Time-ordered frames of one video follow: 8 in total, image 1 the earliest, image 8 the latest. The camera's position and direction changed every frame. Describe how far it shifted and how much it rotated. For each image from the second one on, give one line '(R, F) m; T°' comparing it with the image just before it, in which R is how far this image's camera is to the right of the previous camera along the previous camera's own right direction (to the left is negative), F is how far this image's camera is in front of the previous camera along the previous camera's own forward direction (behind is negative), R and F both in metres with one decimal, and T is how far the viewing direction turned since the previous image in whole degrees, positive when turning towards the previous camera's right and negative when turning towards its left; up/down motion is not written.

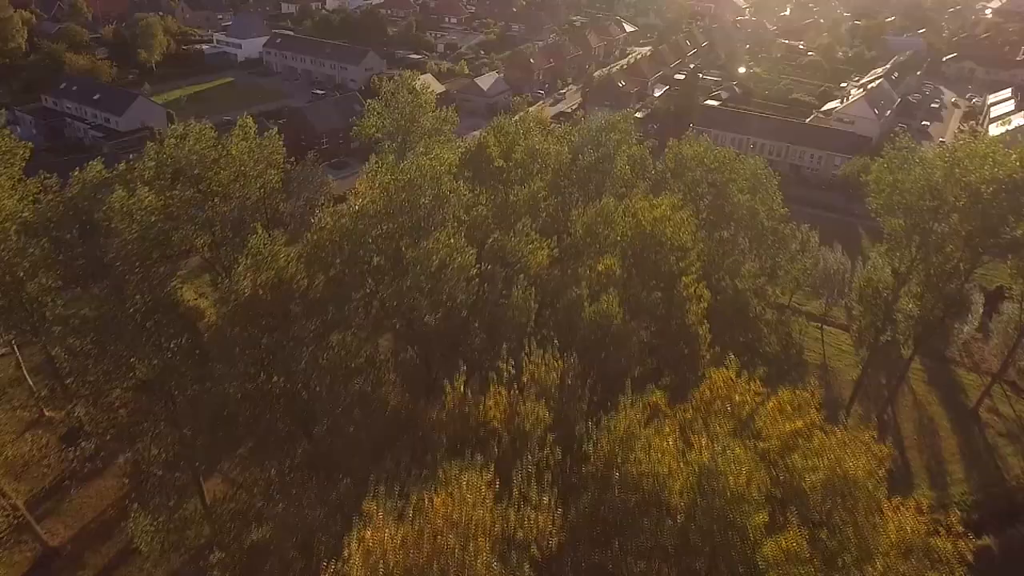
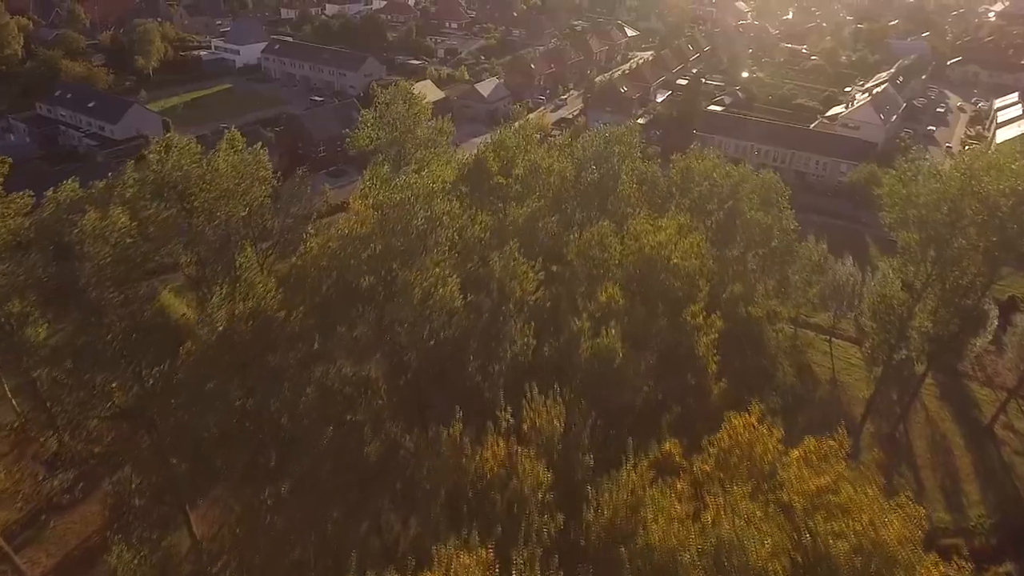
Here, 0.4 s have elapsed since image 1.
(0.0, +0.6) m; 0°
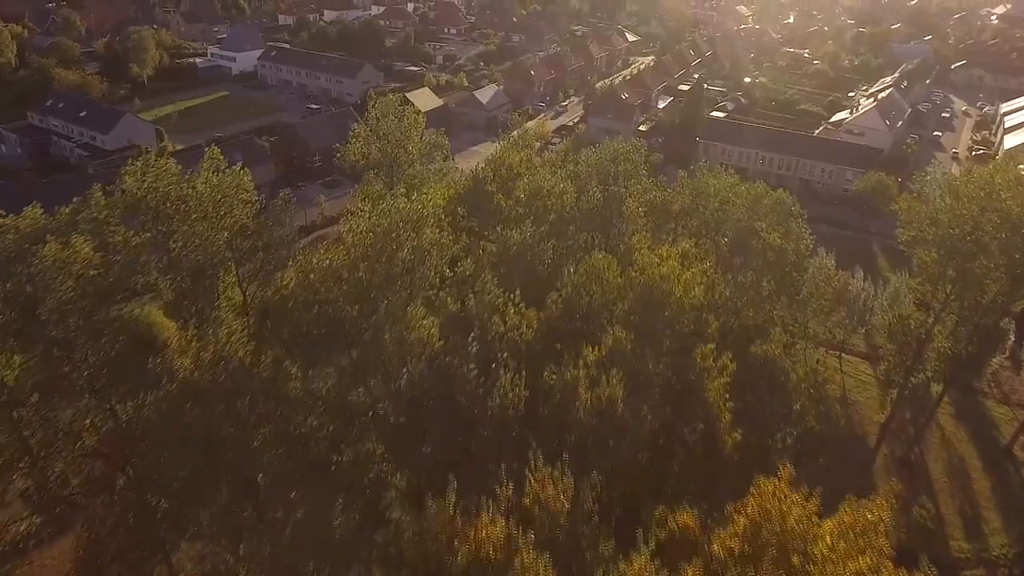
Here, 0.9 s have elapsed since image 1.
(0.0, +0.7) m; 0°
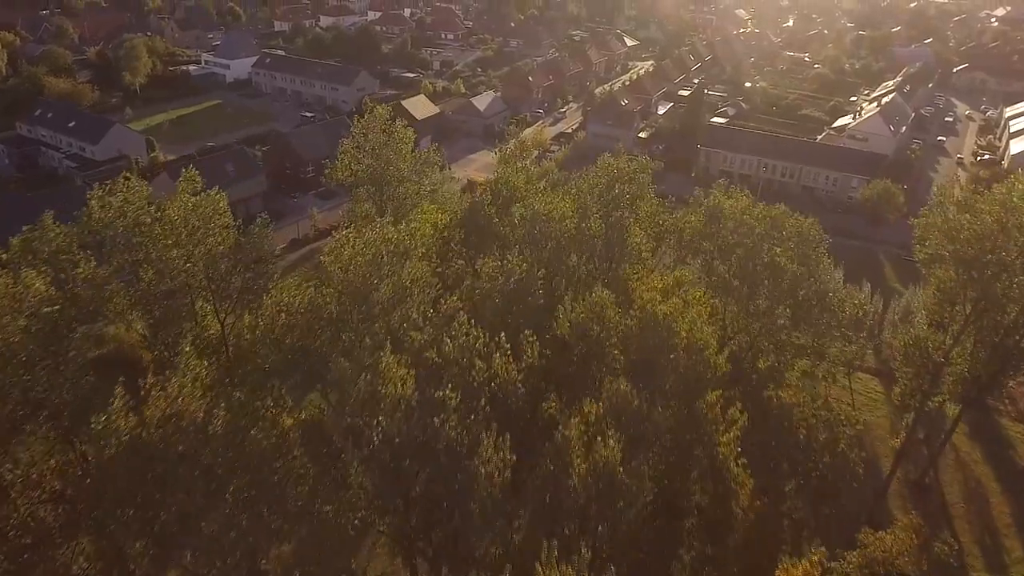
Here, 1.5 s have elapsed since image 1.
(+0.1, +0.7) m; 0°
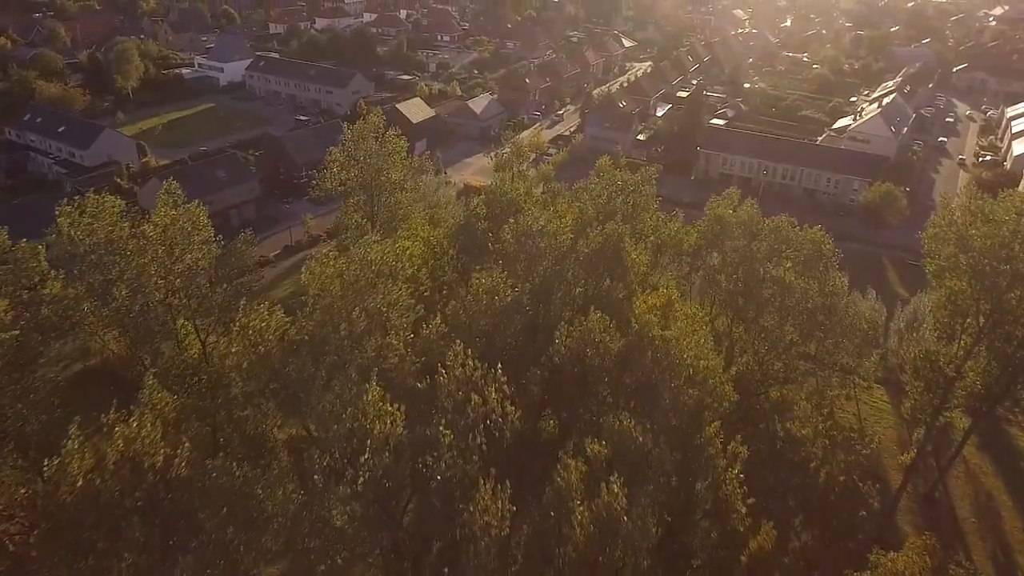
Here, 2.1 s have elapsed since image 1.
(0.0, +0.5) m; 0°
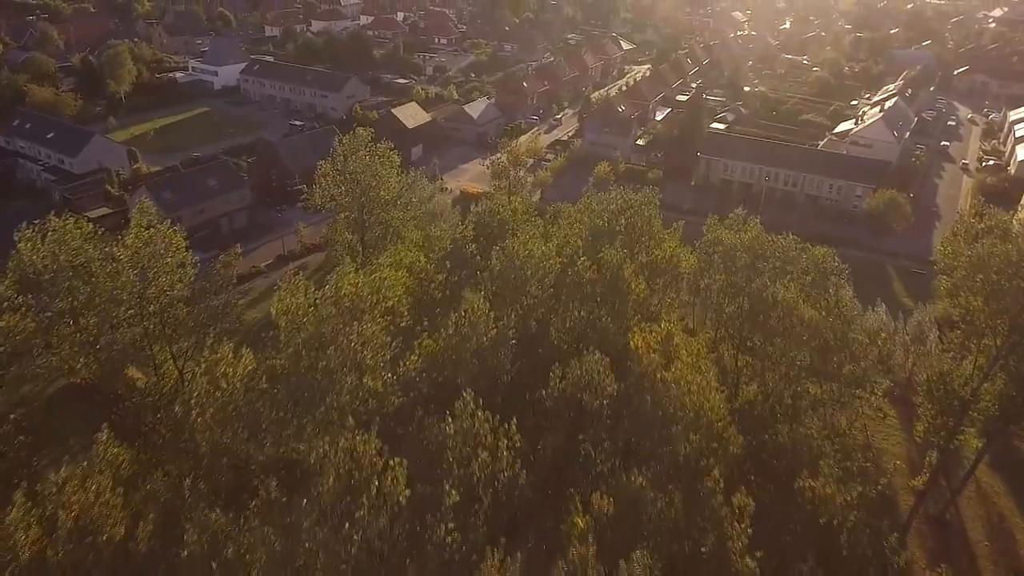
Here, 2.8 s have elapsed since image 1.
(0.0, +0.6) m; 0°
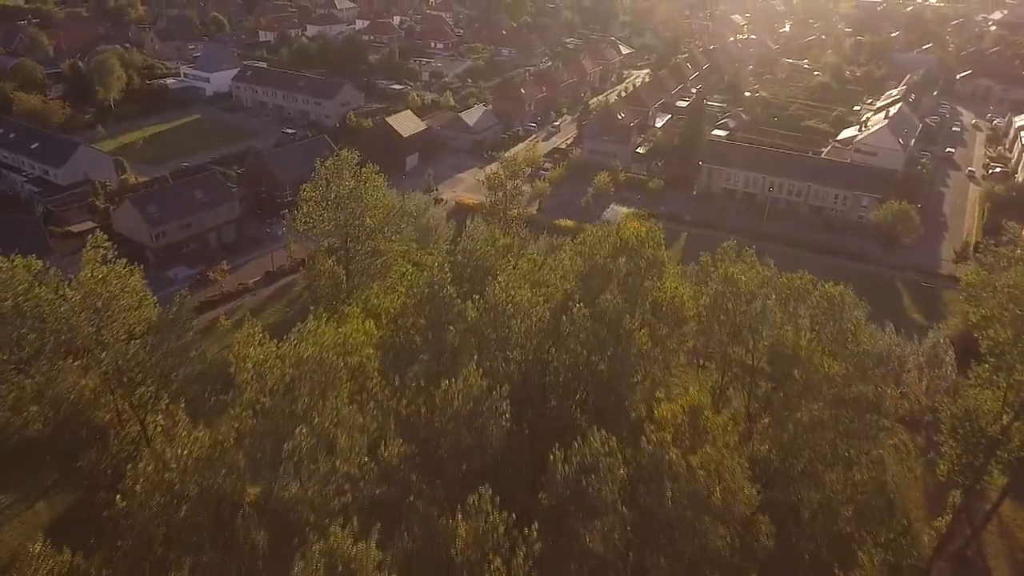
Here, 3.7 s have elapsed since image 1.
(0.0, +0.9) m; 0°
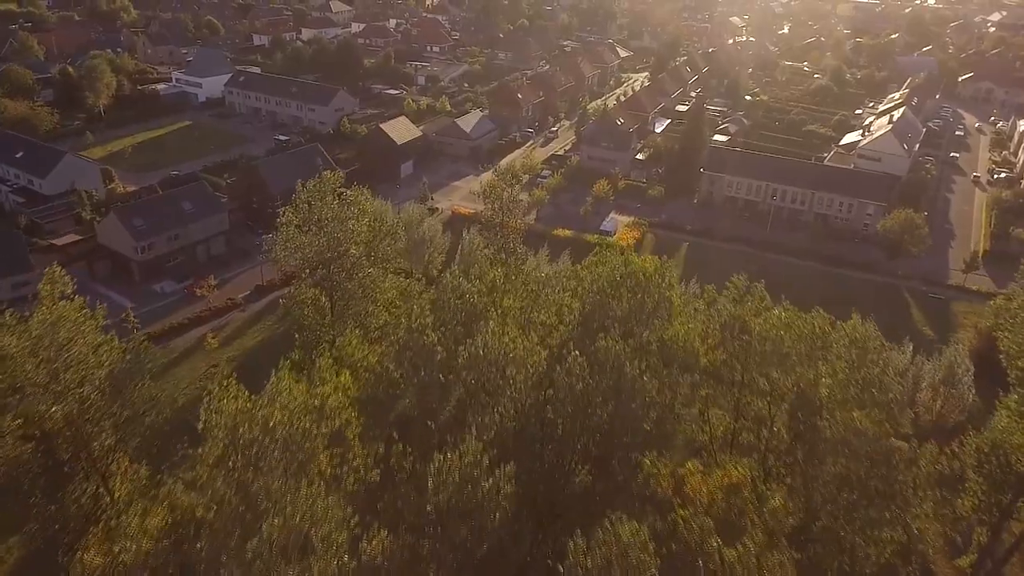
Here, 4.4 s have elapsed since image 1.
(0.0, +0.8) m; 0°
